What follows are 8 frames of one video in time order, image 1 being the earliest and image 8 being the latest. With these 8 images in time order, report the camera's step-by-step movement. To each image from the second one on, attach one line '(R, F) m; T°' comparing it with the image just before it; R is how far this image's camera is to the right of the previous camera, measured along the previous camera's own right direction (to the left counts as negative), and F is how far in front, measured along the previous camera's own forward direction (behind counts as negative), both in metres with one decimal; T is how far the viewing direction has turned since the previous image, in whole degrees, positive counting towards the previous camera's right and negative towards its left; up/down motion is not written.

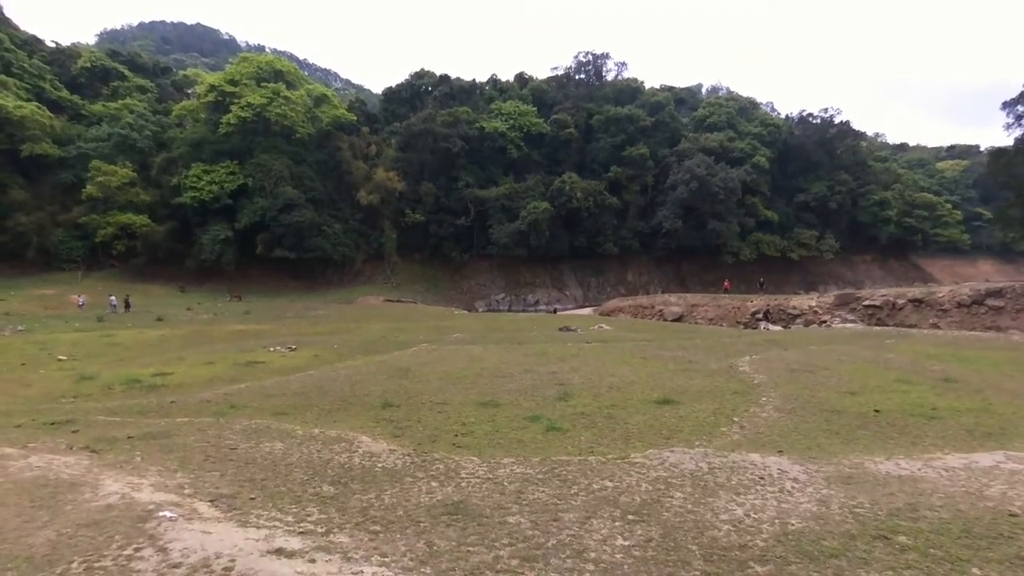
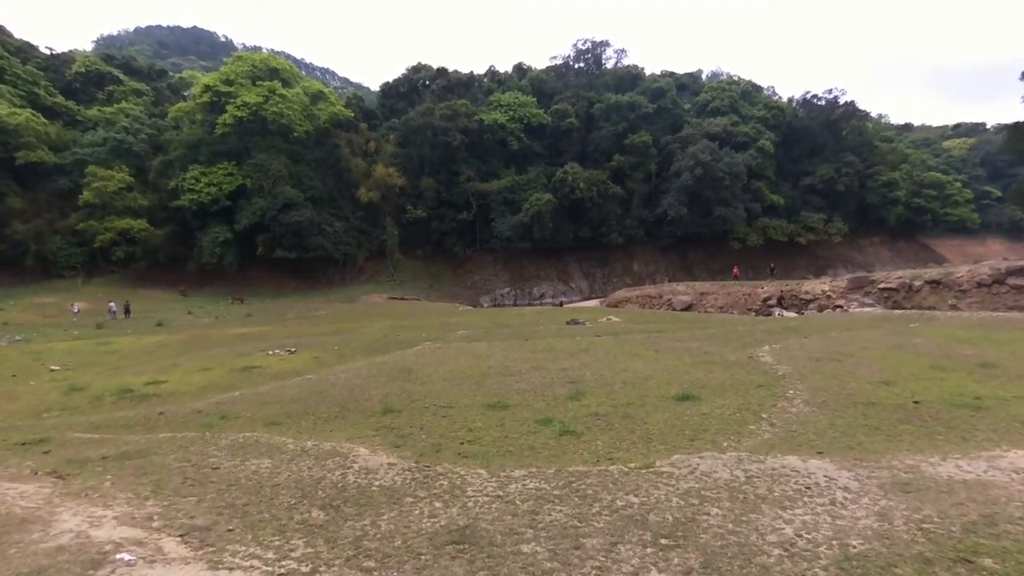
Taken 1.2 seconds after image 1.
(0.0, +0.9) m; 0°
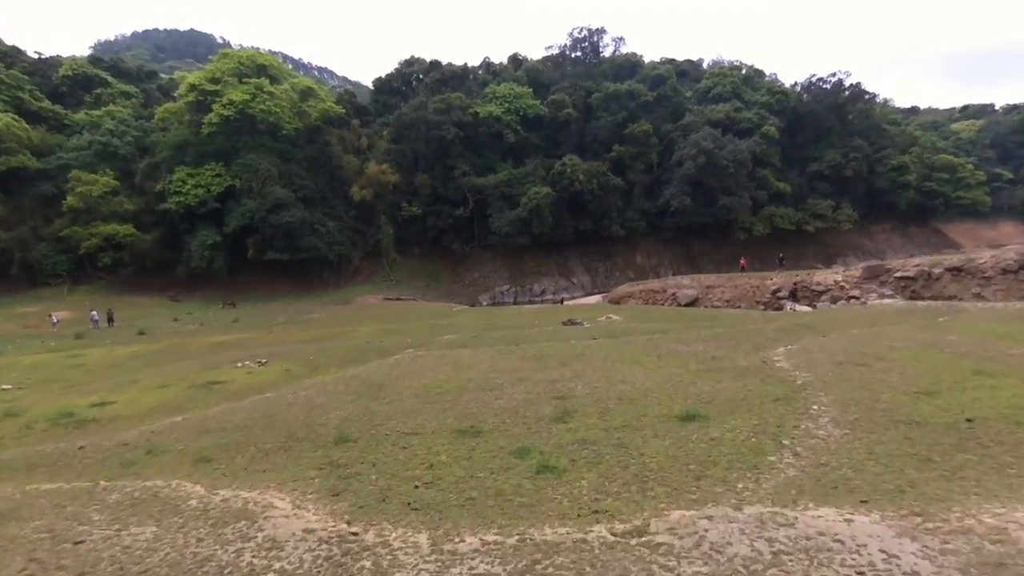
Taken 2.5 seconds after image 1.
(+0.6, +1.8) m; 0°
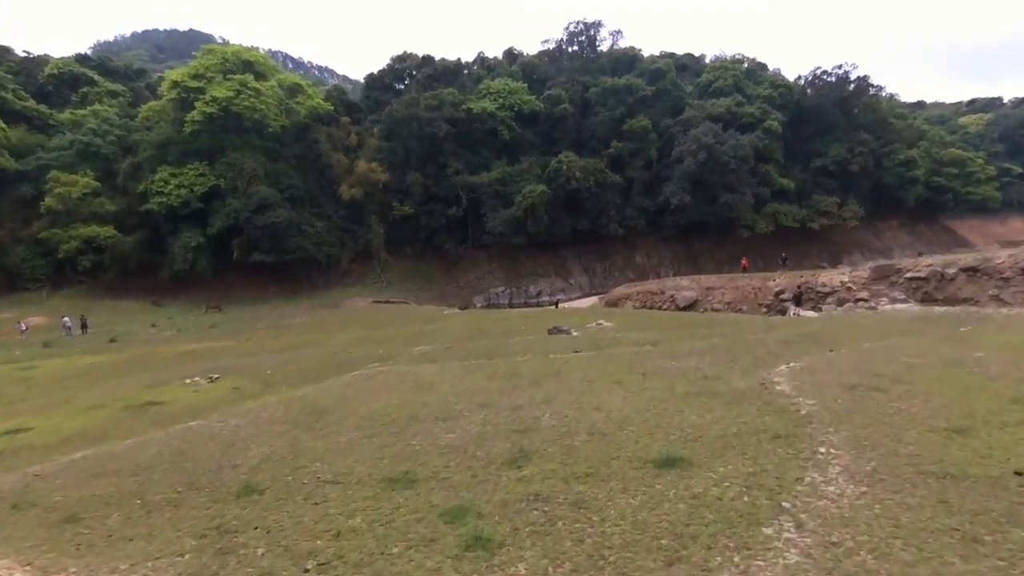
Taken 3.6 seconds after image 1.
(+0.9, +1.9) m; 0°
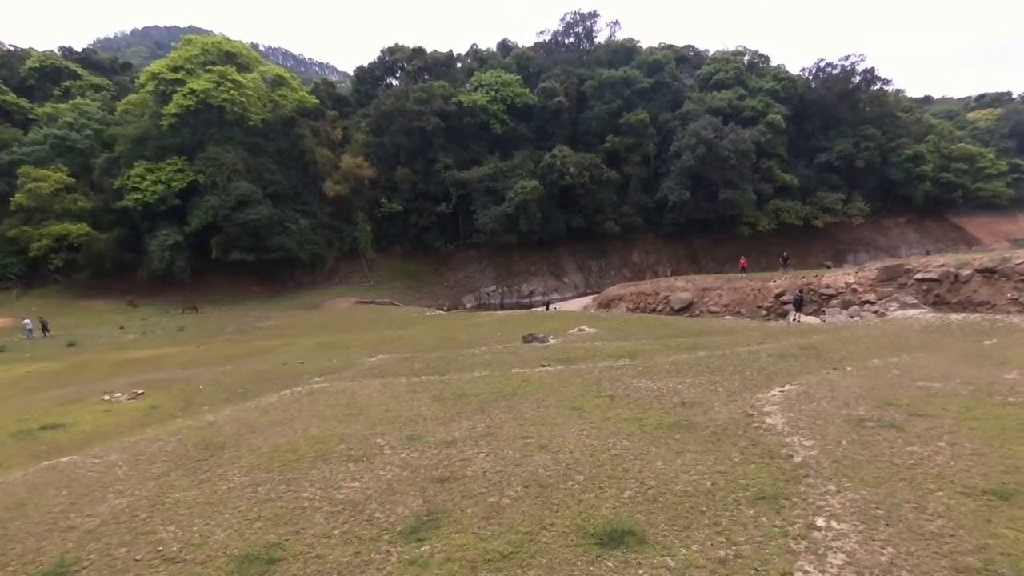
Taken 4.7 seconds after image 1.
(+1.1, +2.2) m; 0°
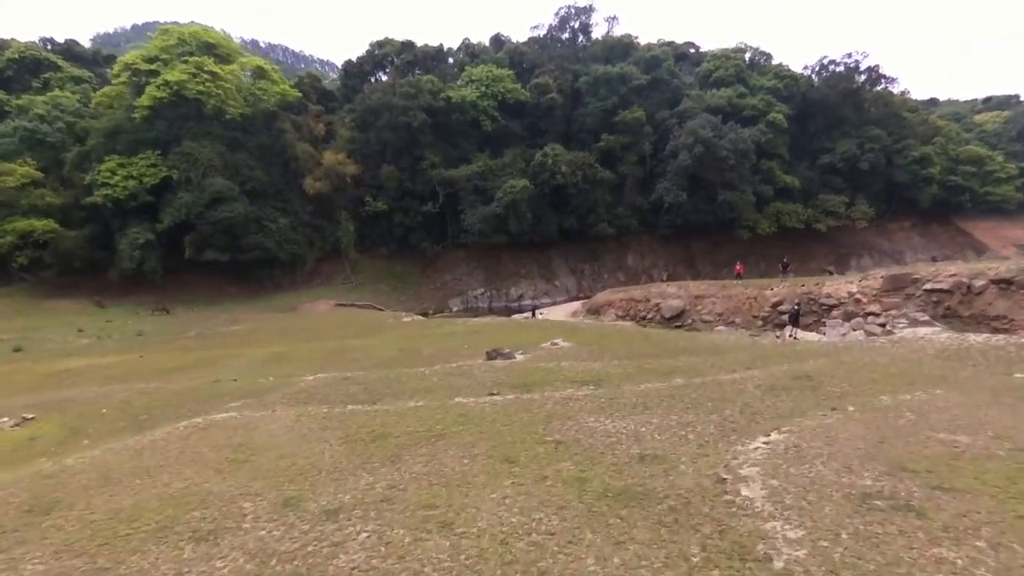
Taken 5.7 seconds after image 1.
(+1.2, +2.3) m; 0°
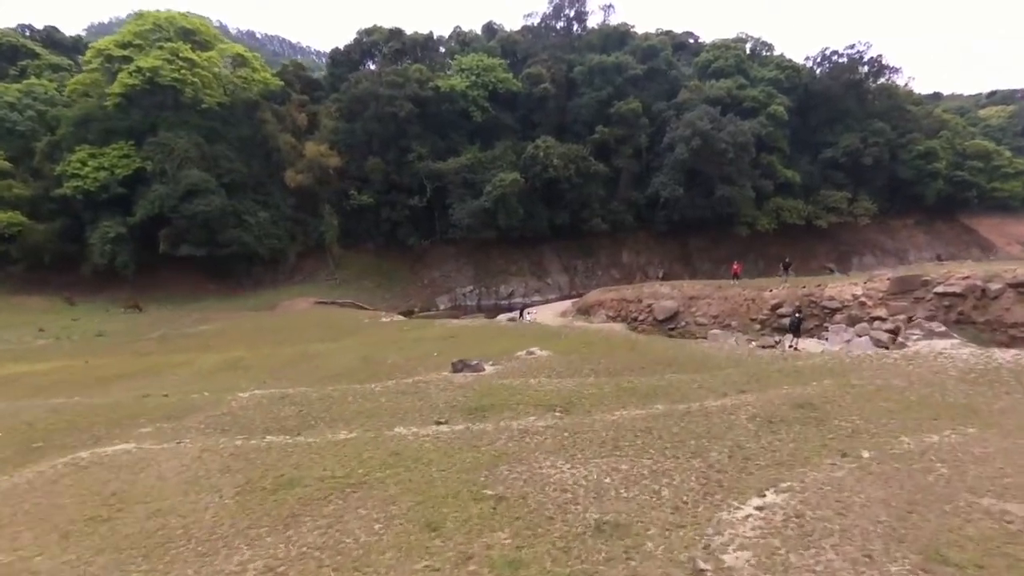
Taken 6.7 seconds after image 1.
(+0.8, +2.0) m; 0°
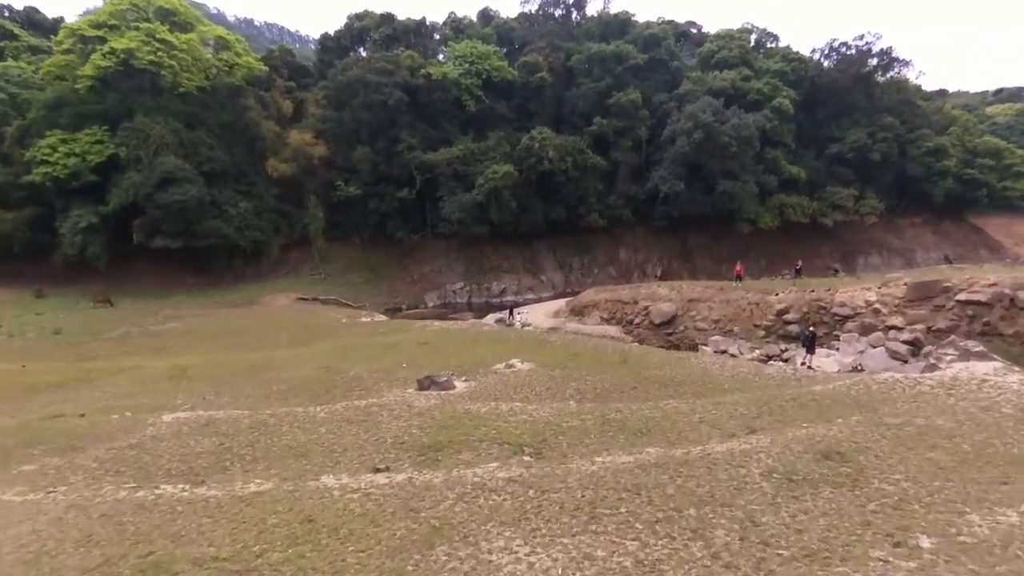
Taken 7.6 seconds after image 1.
(+0.6, +2.2) m; 0°
